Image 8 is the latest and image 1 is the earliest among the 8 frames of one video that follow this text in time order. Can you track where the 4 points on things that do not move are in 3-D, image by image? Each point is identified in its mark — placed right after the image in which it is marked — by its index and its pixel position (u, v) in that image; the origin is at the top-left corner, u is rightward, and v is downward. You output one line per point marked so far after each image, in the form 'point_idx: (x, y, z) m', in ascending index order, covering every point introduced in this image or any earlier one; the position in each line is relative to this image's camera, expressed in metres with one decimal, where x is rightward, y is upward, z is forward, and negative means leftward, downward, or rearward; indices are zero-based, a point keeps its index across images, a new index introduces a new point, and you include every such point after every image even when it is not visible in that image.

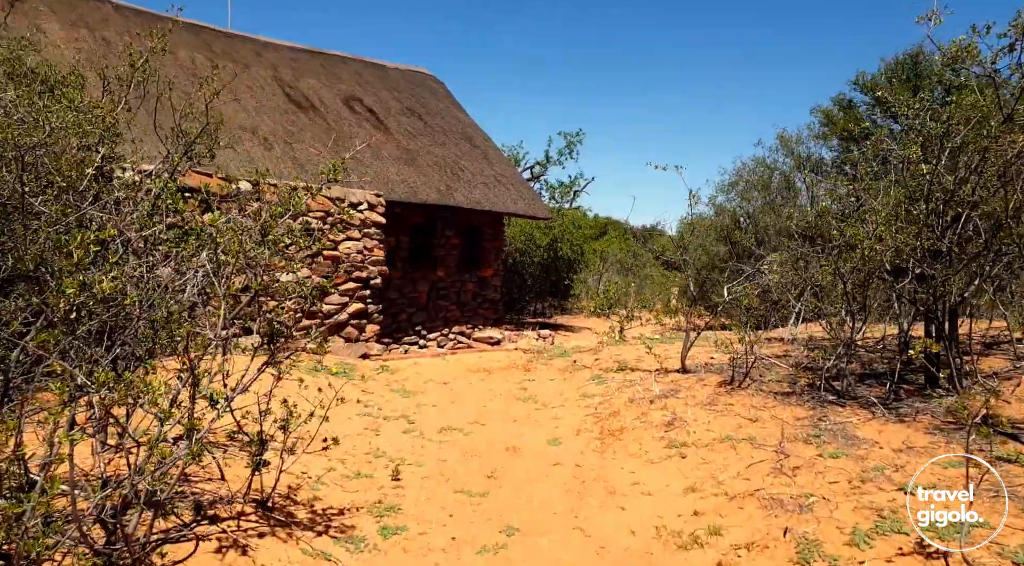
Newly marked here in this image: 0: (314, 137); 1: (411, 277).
0: (-3.1, +2.3, +12.4) m
1: (-1.7, +0.1, +13.4) m
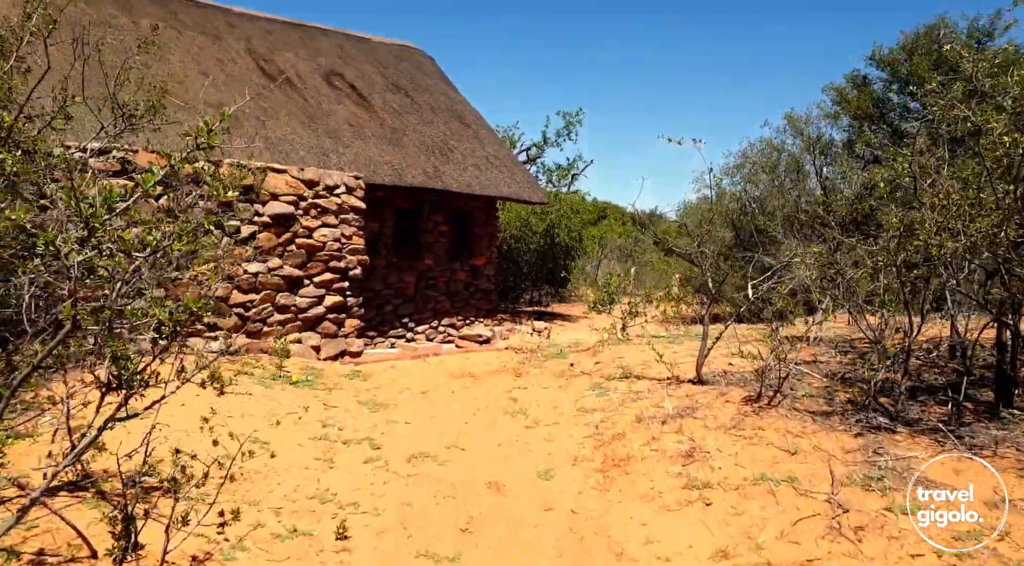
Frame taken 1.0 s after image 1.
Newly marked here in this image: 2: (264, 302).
0: (-3.2, +2.4, +11.5) m
1: (-1.8, +0.3, +12.5) m
2: (-2.9, -0.2, +9.1) m
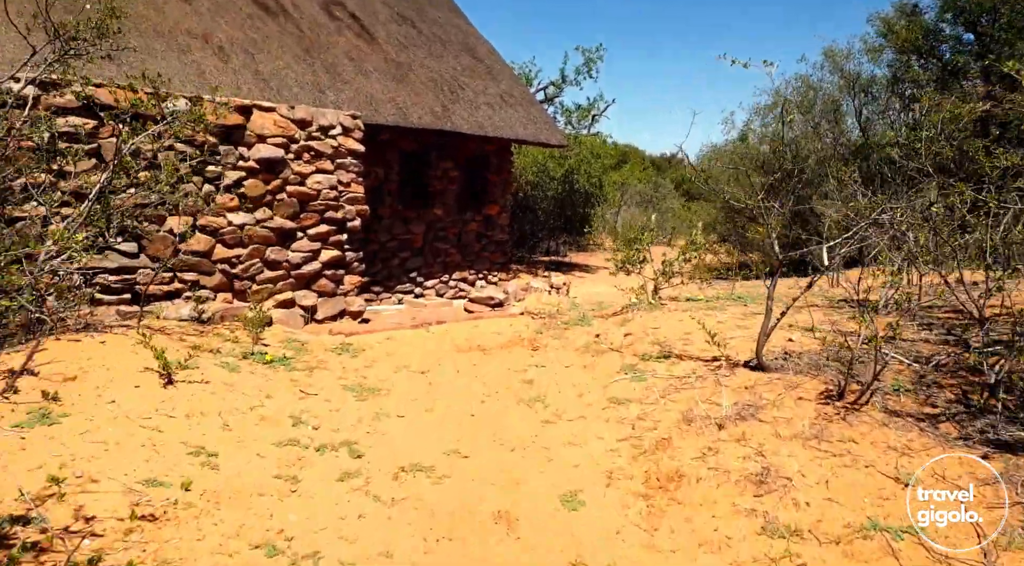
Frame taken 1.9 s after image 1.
0: (-3.0, +3.1, +10.4) m
1: (-1.6, +1.0, +11.5) m
2: (-2.7, +0.3, +8.2) m
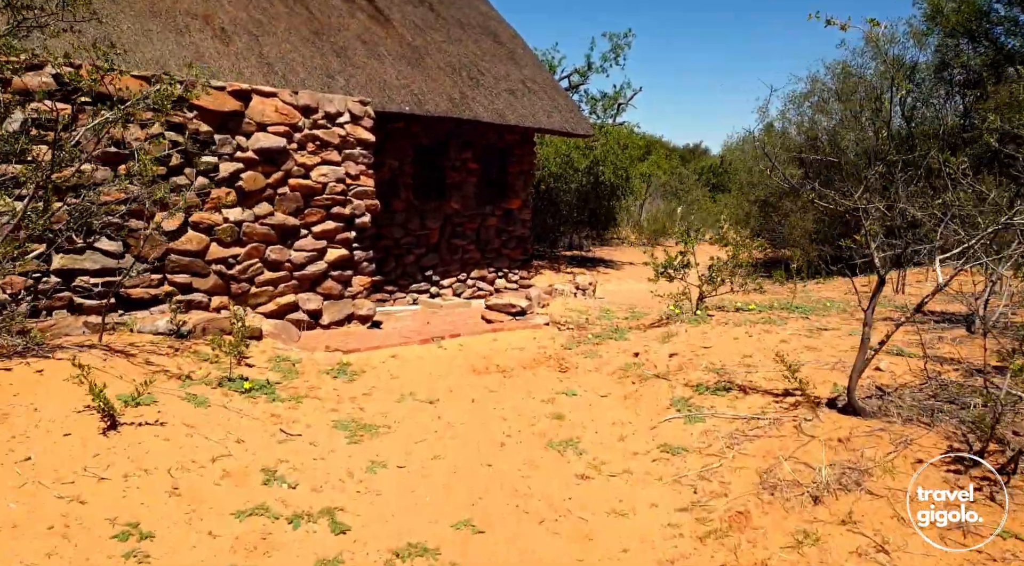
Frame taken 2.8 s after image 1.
0: (-2.7, +3.1, +9.6) m
1: (-1.3, +1.0, +10.8) m
2: (-2.5, +0.2, +7.5) m
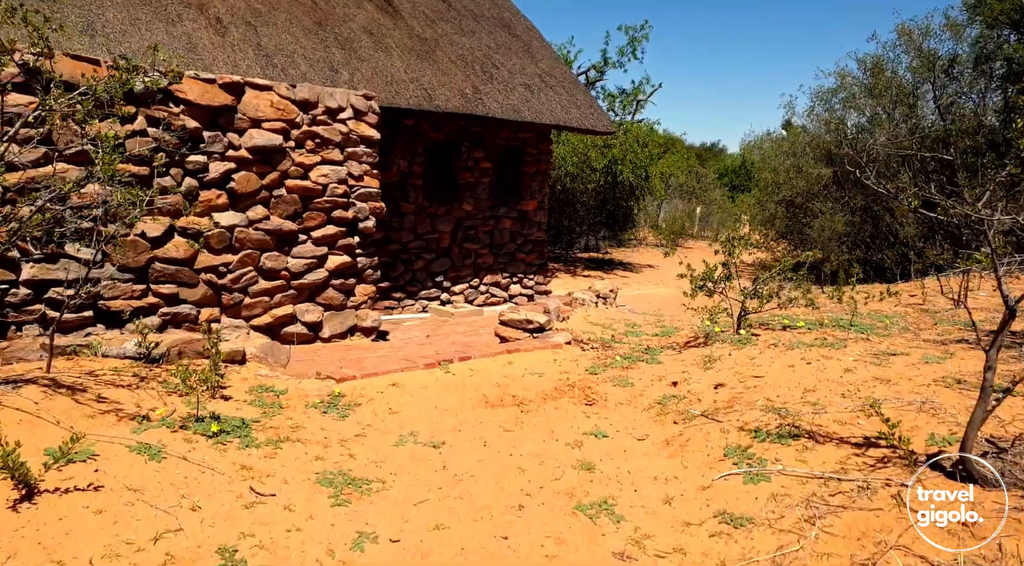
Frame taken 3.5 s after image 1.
0: (-2.5, +3.0, +9.0) m
1: (-1.1, +0.9, +10.1) m
2: (-2.3, +0.1, +6.9) m
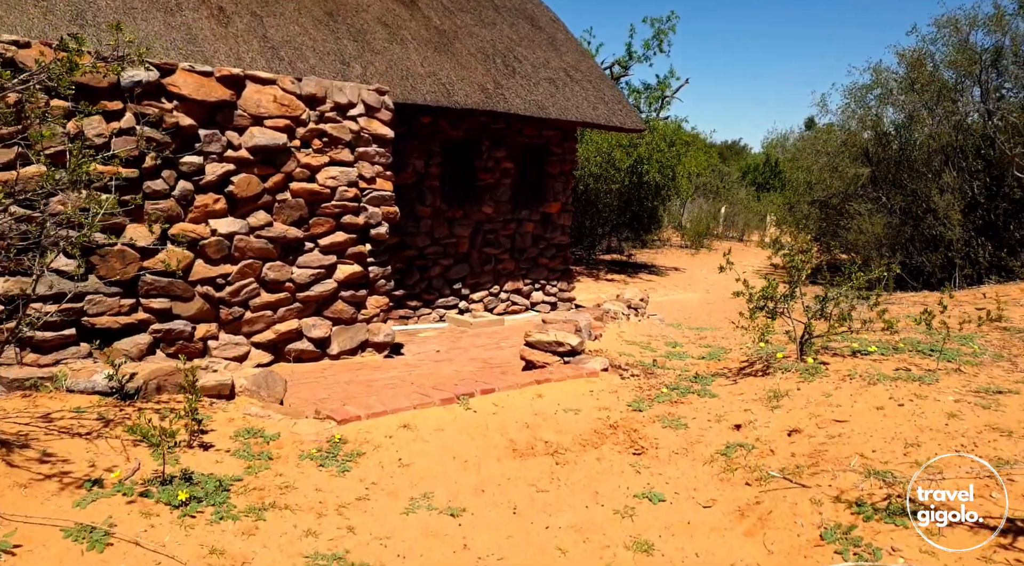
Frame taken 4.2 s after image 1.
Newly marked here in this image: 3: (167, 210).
0: (-2.3, +2.9, +8.4) m
1: (-0.8, +0.8, +9.5) m
2: (-2.1, 0.0, +6.3) m
3: (-2.6, +0.5, +5.8) m
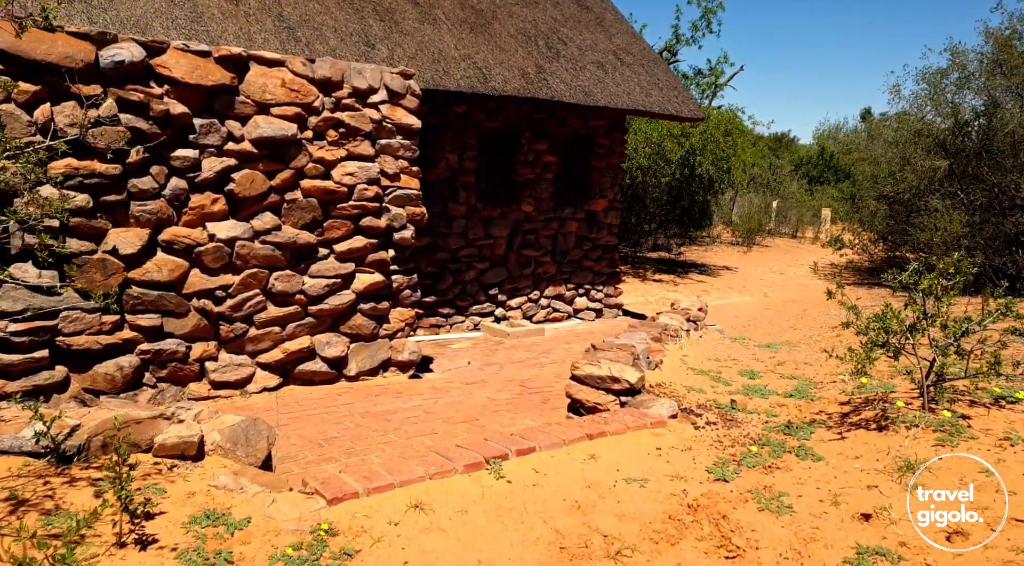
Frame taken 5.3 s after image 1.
0: (-1.8, +2.8, +7.5) m
1: (-0.3, +0.7, +8.6) m
2: (-1.8, 0.0, +5.4) m
3: (-2.3, +0.4, +5.0) m
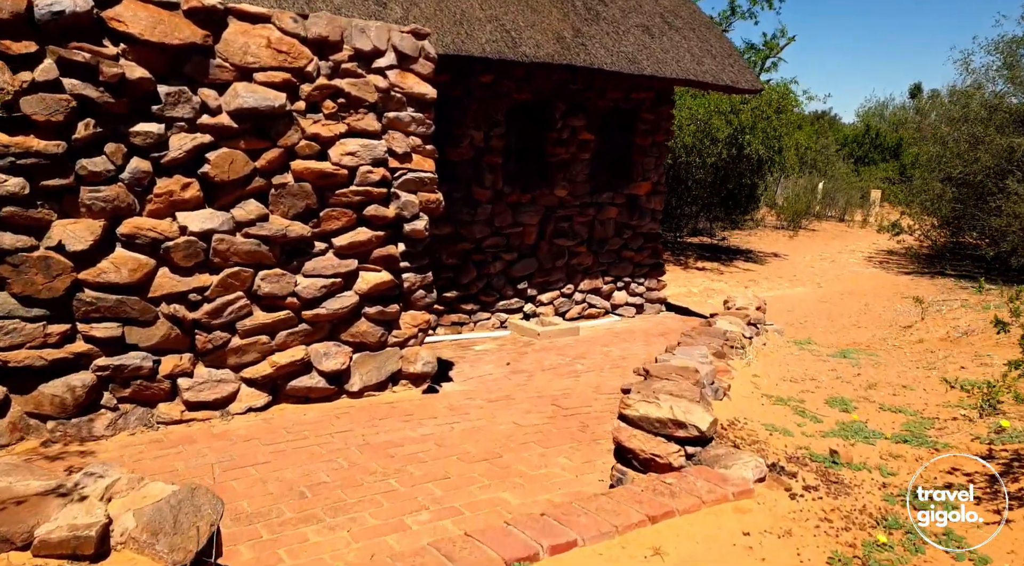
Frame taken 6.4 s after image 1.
0: (-1.6, +2.9, +6.6) m
1: (0.0, +0.8, +7.6) m
2: (-1.7, -0.1, +4.5) m
3: (-2.1, +0.4, +4.1) m
